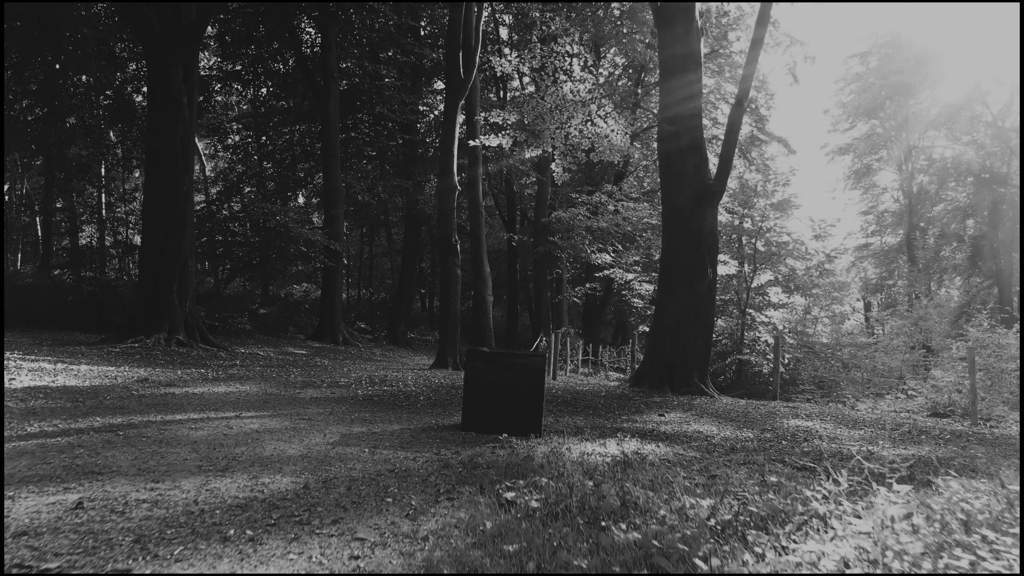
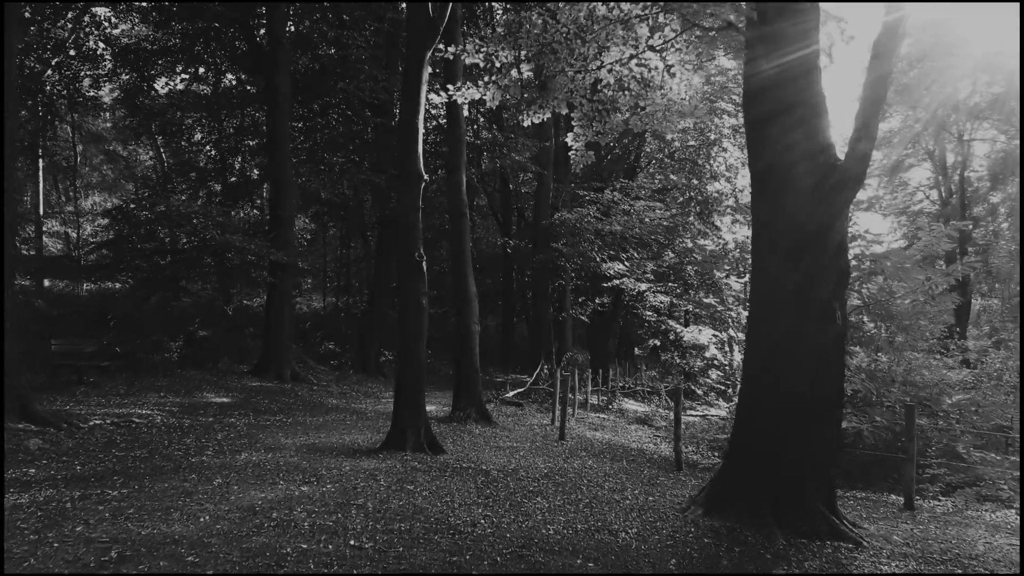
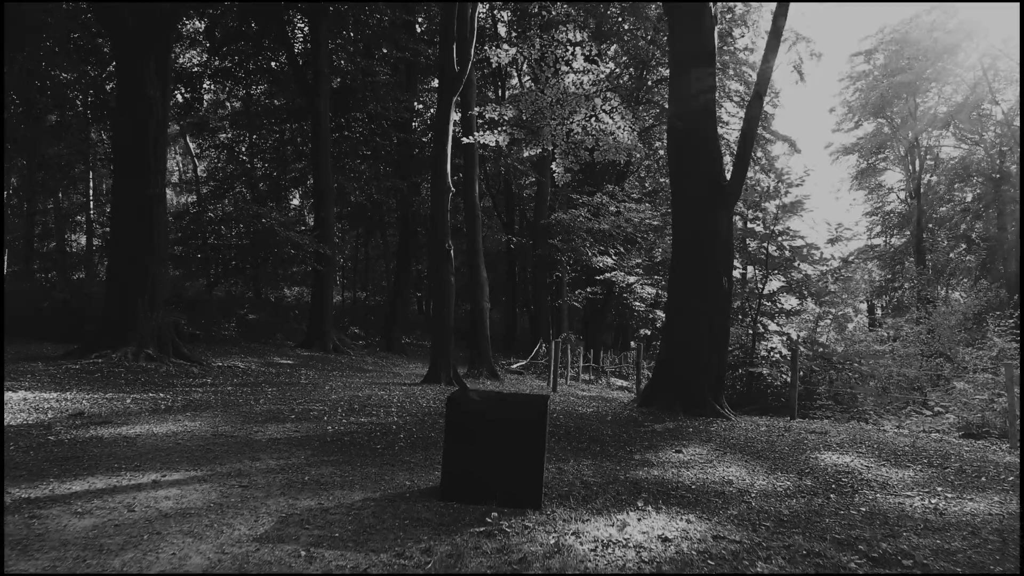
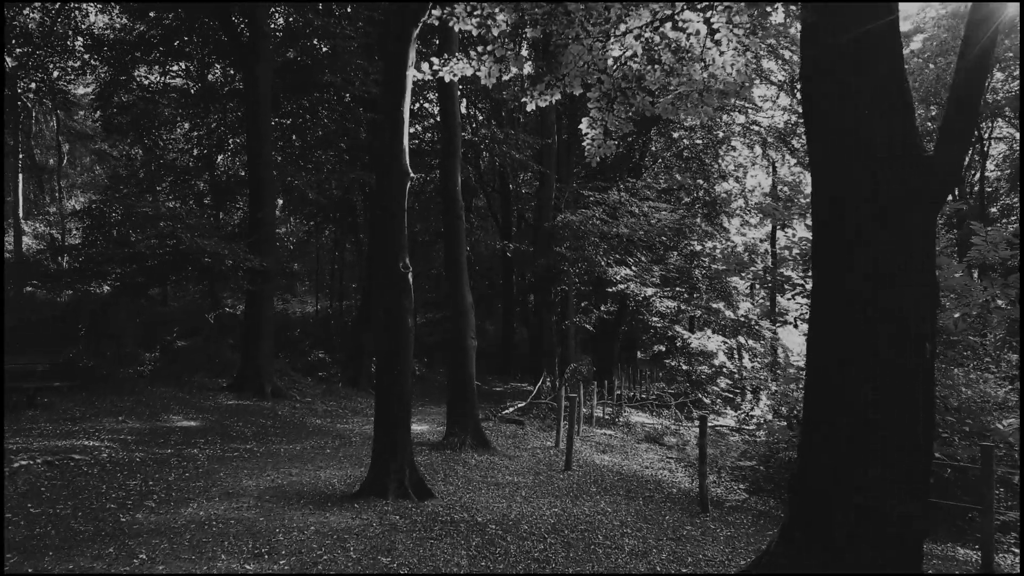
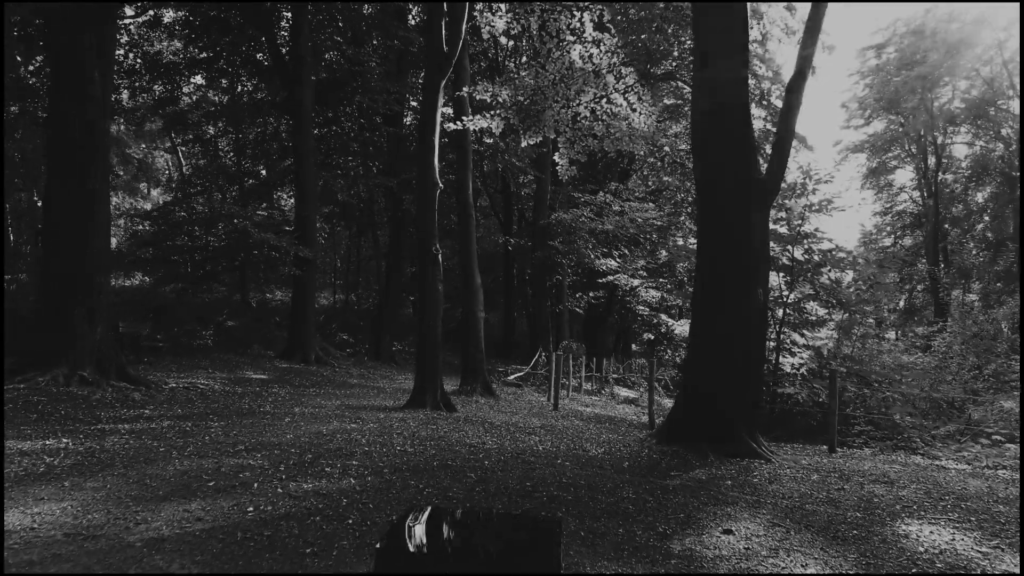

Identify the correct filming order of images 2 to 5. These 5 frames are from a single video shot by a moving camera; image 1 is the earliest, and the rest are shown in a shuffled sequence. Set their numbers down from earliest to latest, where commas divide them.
3, 5, 2, 4
